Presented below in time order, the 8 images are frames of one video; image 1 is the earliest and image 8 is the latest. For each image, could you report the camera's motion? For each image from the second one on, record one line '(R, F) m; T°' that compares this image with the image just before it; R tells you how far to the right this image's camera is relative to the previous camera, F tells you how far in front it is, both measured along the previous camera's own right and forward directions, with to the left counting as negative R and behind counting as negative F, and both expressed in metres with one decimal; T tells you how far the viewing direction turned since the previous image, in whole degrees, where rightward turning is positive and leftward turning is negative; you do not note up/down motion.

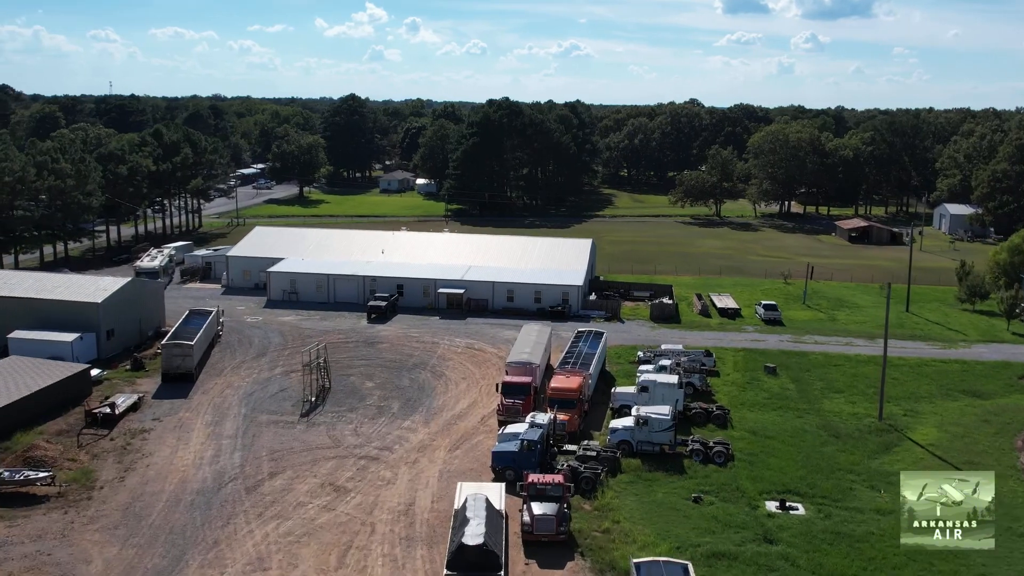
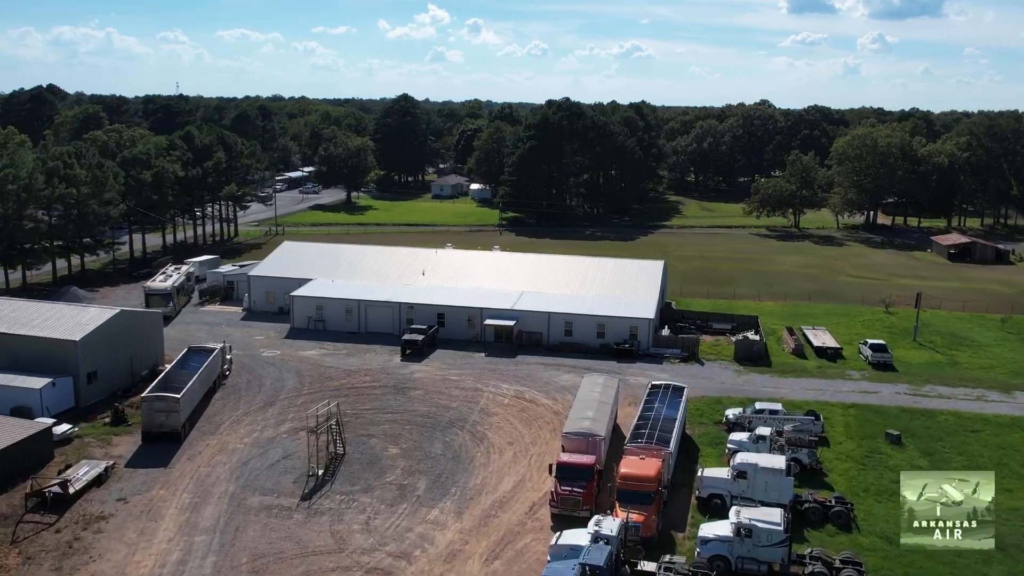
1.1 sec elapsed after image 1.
(0.0, +7.2) m; -3°
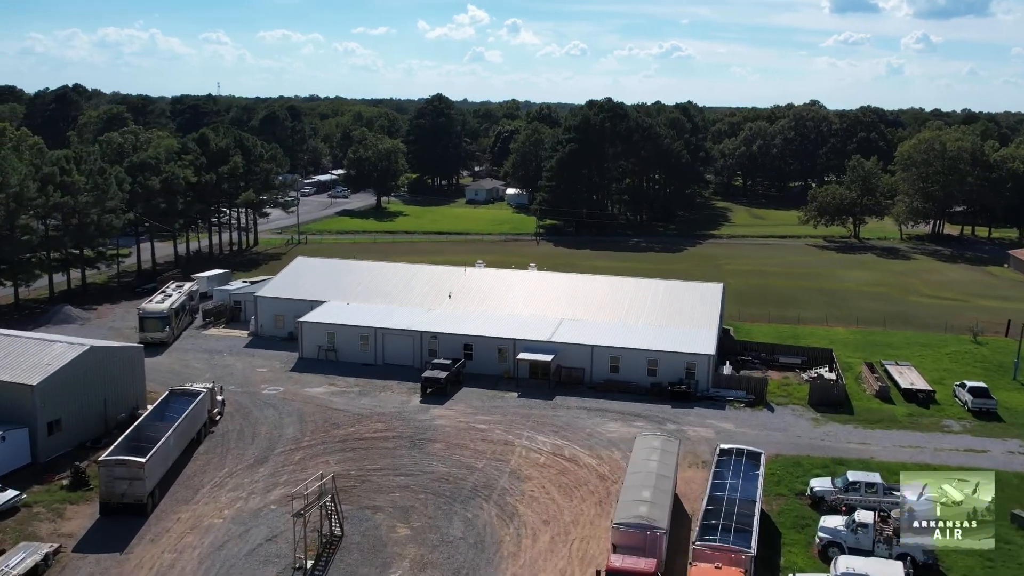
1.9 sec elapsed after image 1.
(0.0, +5.6) m; -2°
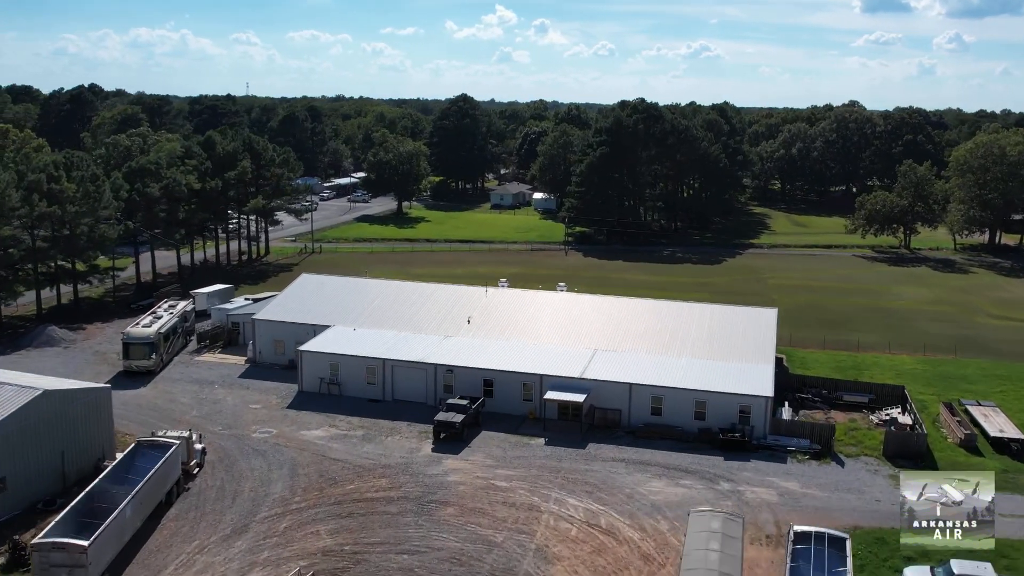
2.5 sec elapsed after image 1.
(0.0, +4.8) m; -2°
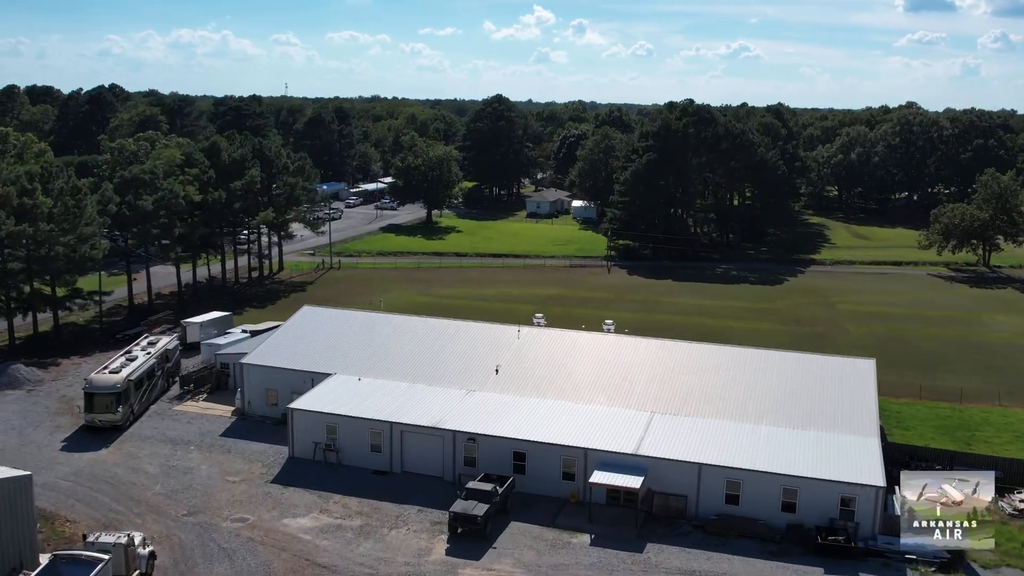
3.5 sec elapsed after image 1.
(-0.1, +6.7) m; -2°
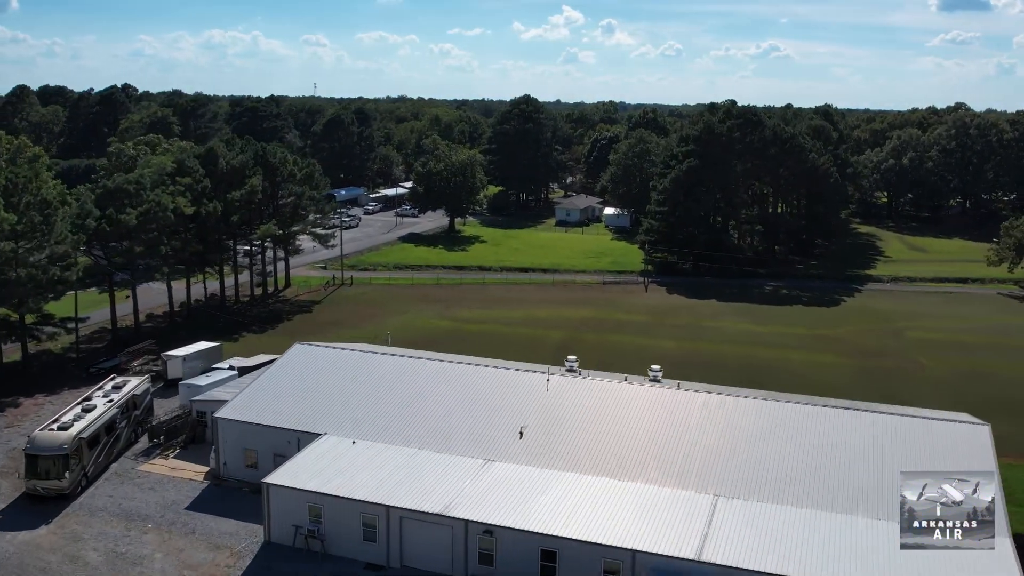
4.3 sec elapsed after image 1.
(0.0, +5.8) m; -2°
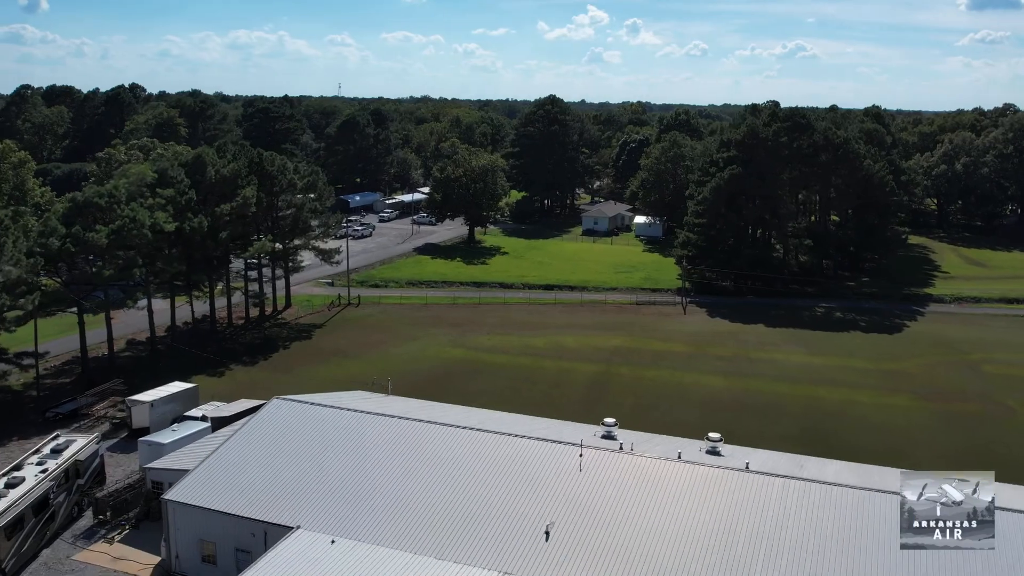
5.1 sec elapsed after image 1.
(0.0, +5.8) m; -1°
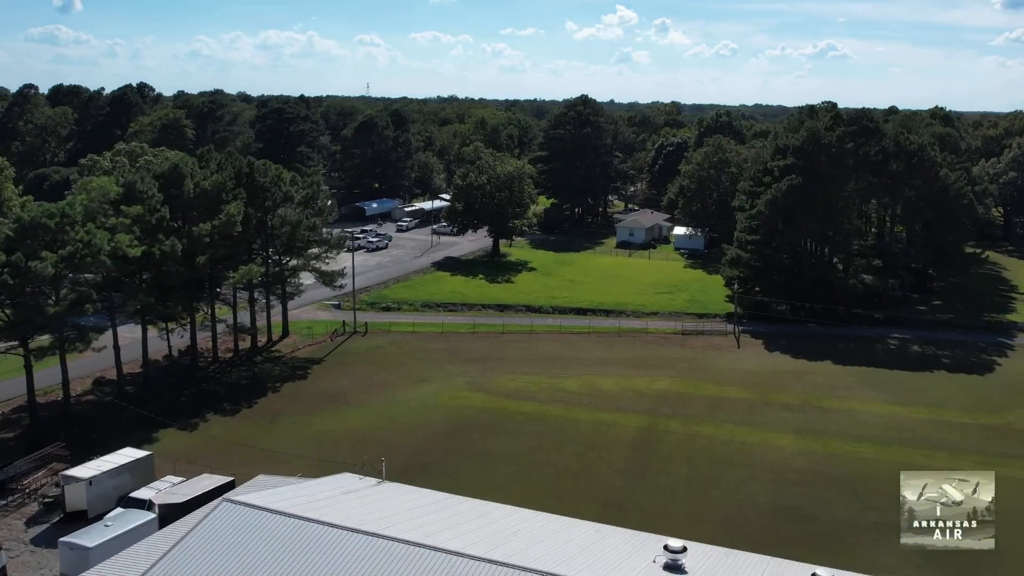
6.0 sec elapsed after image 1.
(-0.1, +6.8) m; -2°
